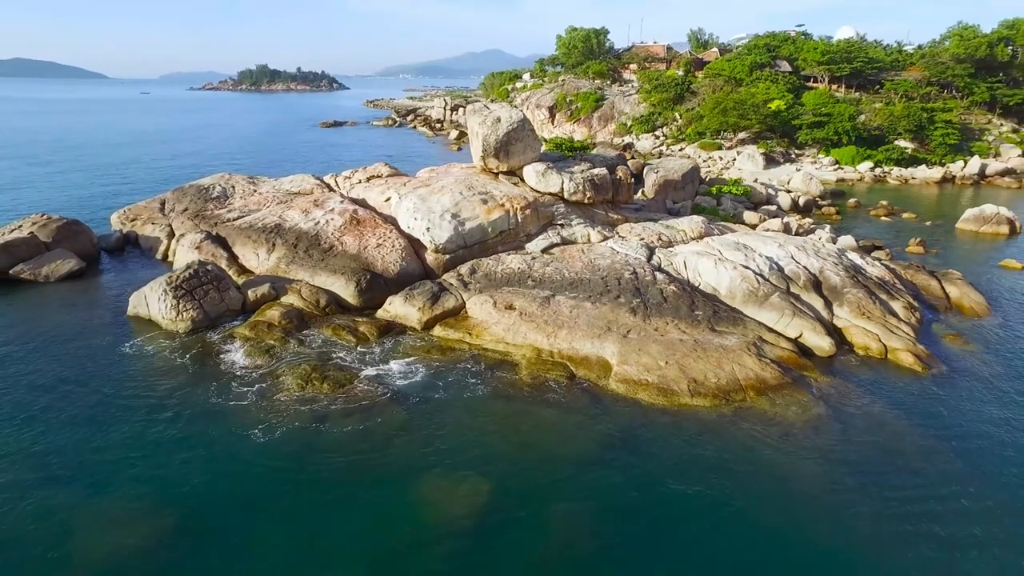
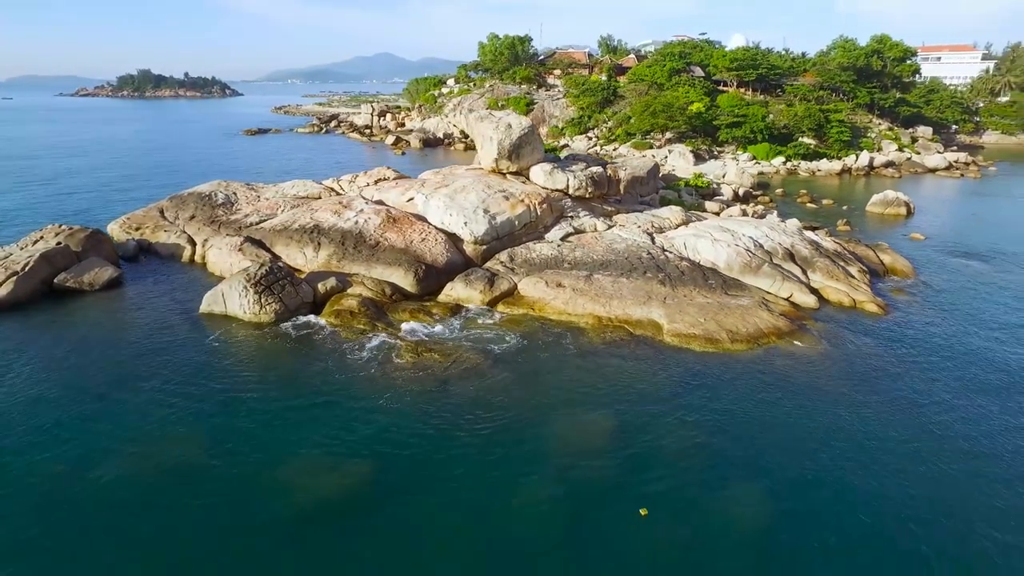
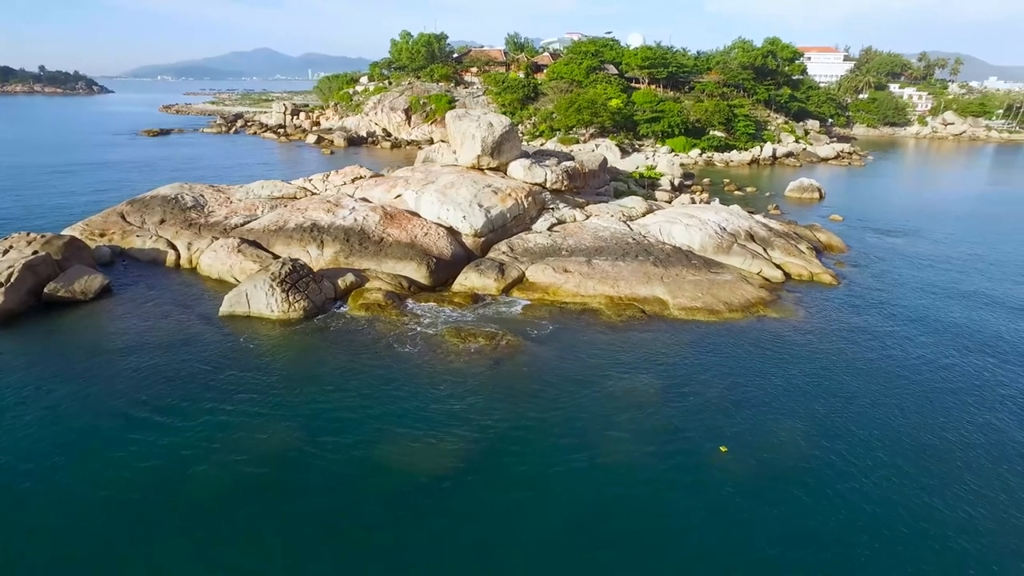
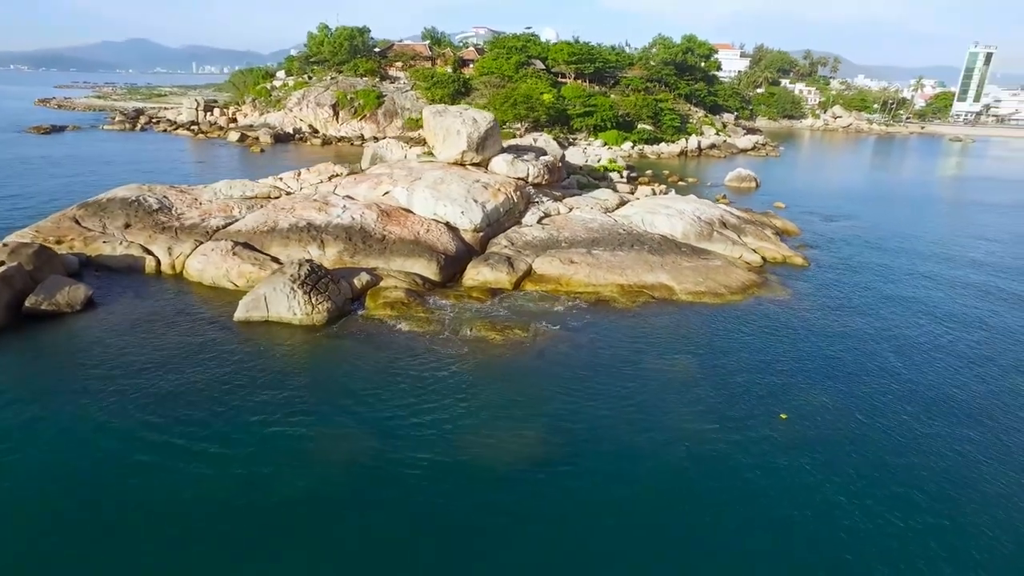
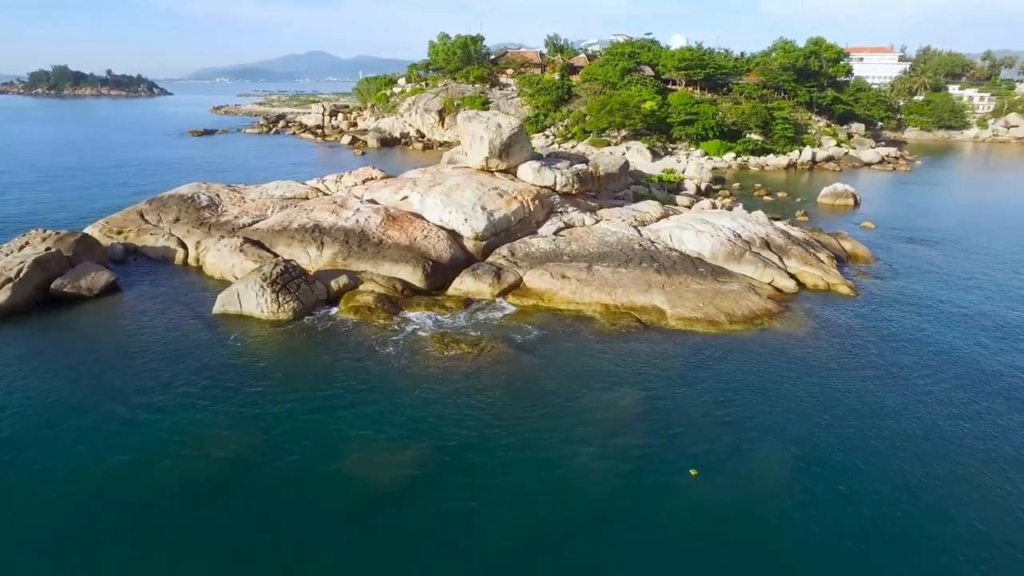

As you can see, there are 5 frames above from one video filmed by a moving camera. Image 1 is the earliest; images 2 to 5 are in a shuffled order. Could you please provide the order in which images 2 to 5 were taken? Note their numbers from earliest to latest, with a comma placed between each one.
2, 5, 3, 4
